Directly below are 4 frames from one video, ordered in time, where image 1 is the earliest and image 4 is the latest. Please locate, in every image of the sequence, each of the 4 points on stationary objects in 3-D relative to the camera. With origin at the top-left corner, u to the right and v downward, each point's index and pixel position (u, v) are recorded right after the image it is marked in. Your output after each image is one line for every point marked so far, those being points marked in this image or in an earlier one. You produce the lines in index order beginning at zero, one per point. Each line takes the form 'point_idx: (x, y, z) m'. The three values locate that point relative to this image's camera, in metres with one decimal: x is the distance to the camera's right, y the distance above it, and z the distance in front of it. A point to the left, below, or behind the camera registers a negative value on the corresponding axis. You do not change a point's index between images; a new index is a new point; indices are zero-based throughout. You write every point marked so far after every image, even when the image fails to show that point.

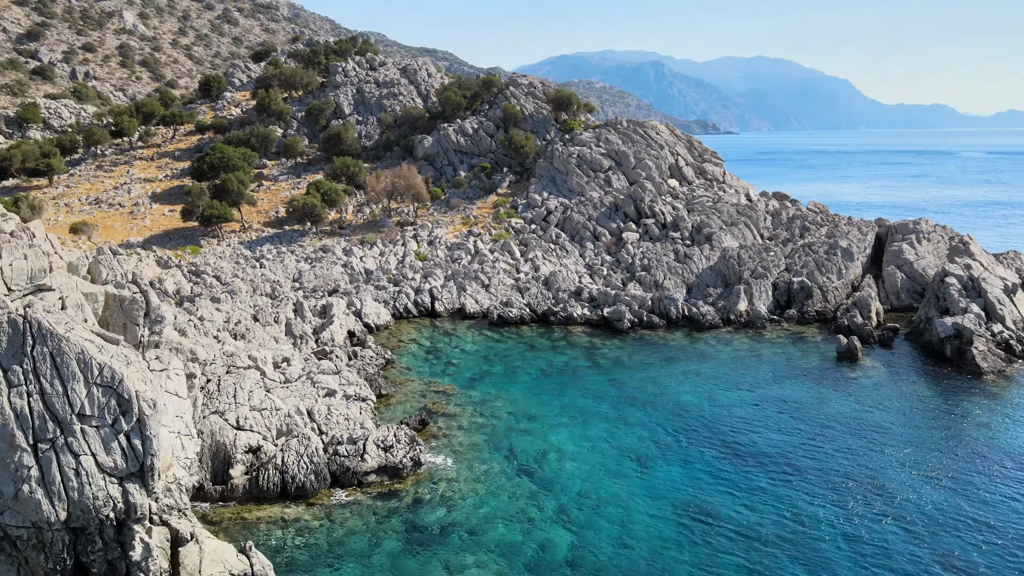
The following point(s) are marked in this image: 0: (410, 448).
0: (-2.7, -4.3, +19.4) m
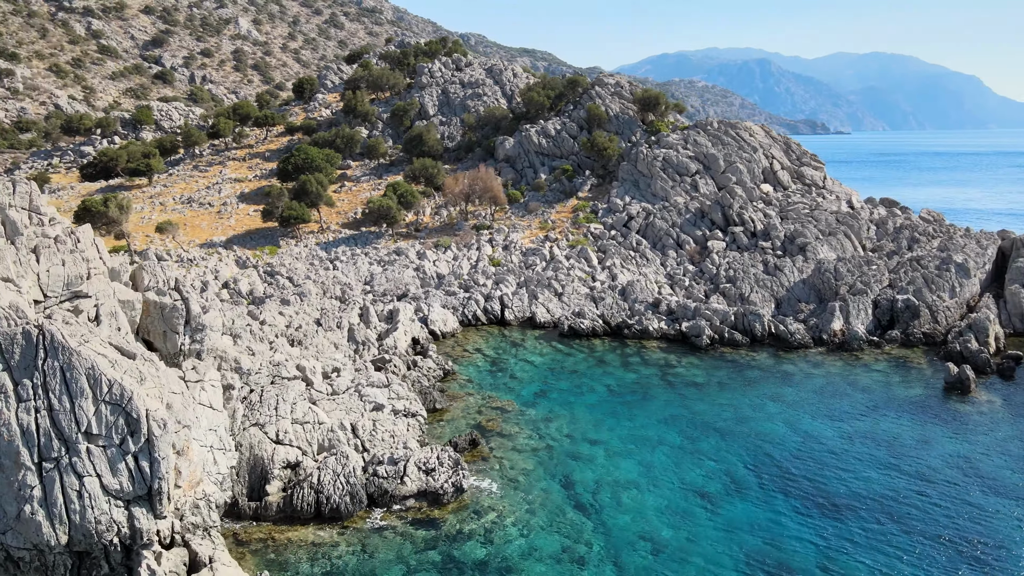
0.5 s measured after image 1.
0: (-1.5, -4.6, +18.2) m
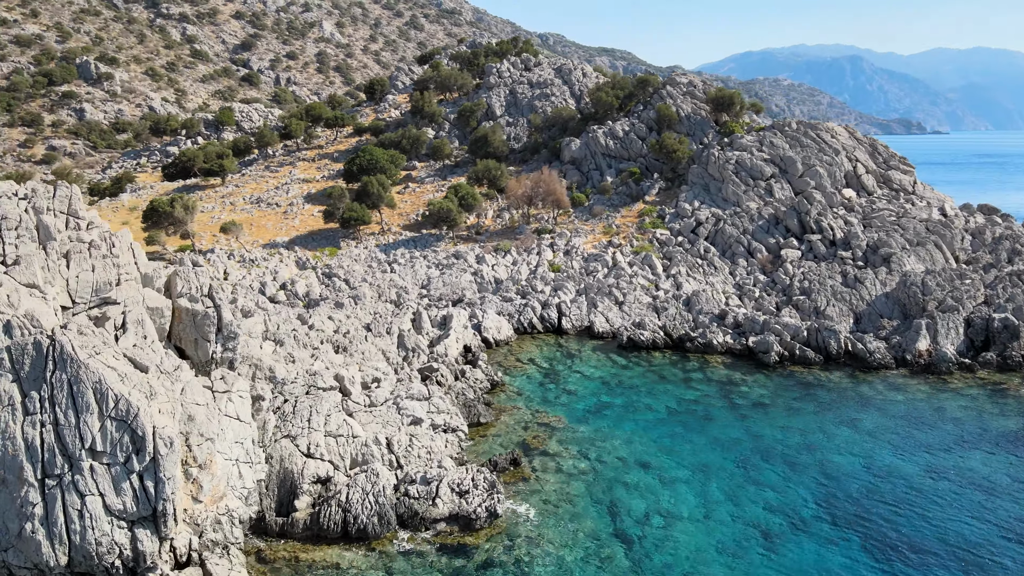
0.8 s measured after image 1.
0: (-0.6, -4.9, +17.2) m
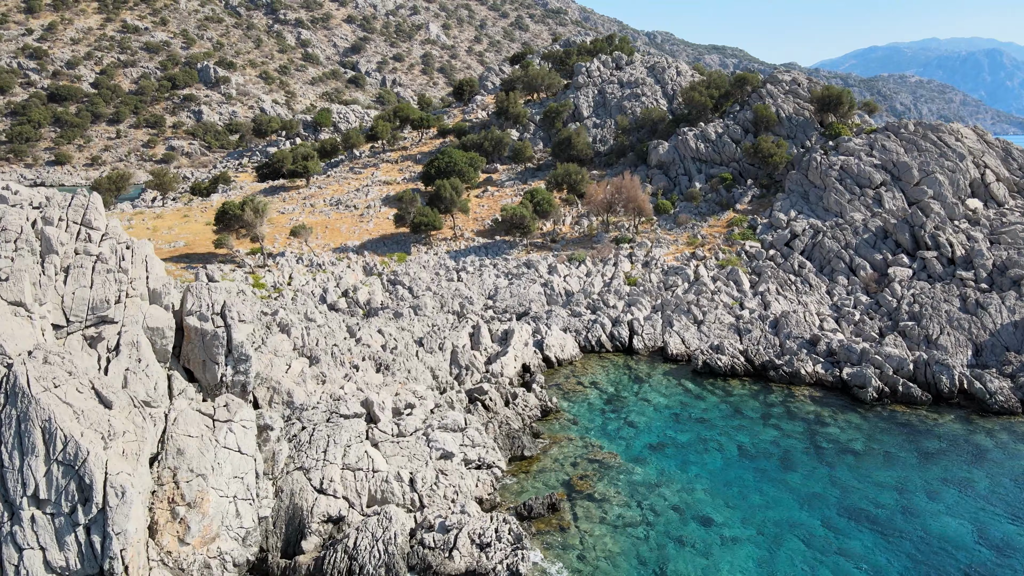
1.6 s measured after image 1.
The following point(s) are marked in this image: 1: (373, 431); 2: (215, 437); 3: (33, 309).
0: (0.0, -5.5, +15.2) m
1: (-3.4, -3.5, +18.0) m
2: (-5.8, -2.9, +14.4) m
3: (-8.7, -0.4, +13.3) m
